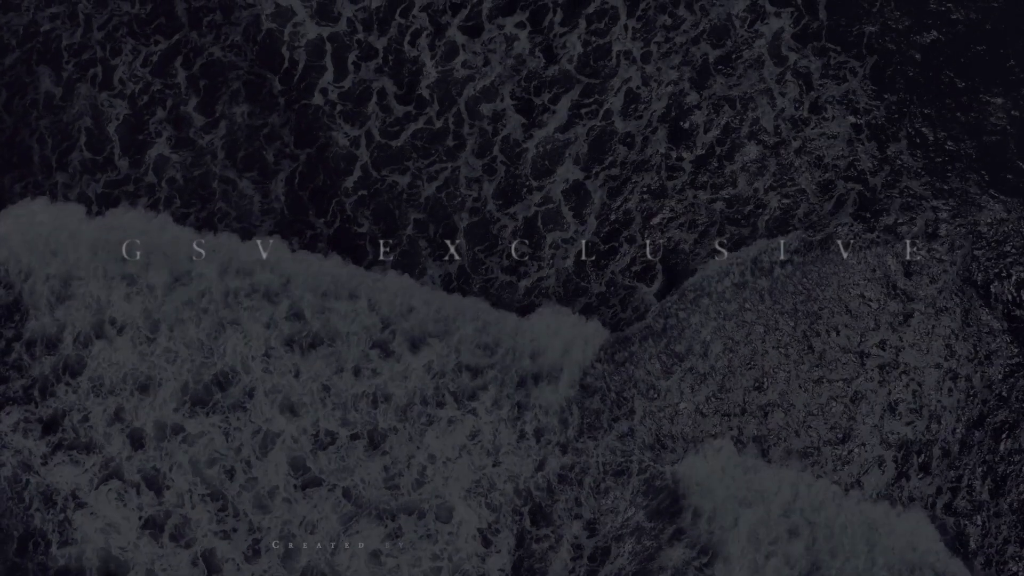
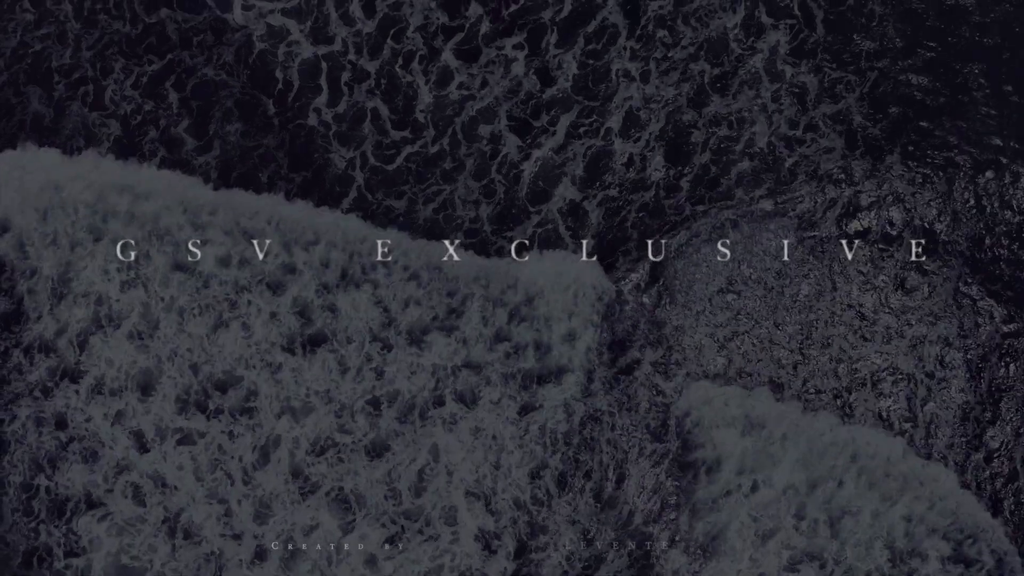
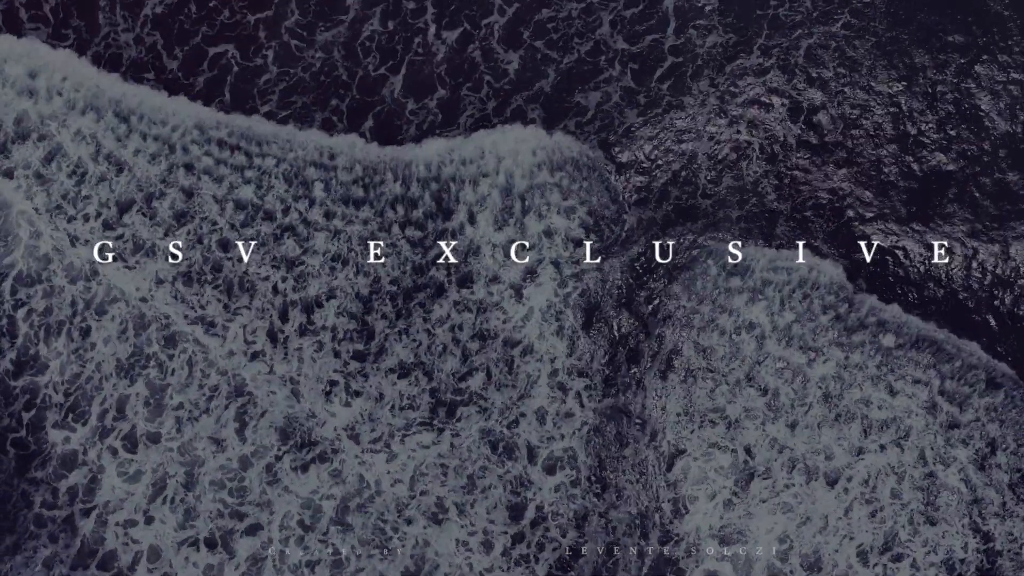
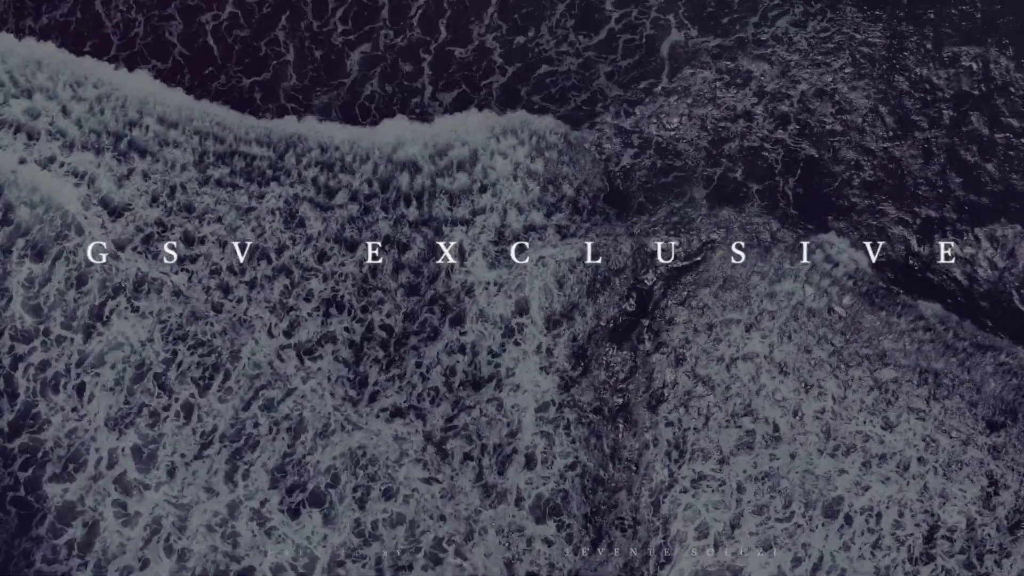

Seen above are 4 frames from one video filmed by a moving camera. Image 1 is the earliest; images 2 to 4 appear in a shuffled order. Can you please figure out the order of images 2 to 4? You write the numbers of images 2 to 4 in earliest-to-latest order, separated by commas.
2, 3, 4
